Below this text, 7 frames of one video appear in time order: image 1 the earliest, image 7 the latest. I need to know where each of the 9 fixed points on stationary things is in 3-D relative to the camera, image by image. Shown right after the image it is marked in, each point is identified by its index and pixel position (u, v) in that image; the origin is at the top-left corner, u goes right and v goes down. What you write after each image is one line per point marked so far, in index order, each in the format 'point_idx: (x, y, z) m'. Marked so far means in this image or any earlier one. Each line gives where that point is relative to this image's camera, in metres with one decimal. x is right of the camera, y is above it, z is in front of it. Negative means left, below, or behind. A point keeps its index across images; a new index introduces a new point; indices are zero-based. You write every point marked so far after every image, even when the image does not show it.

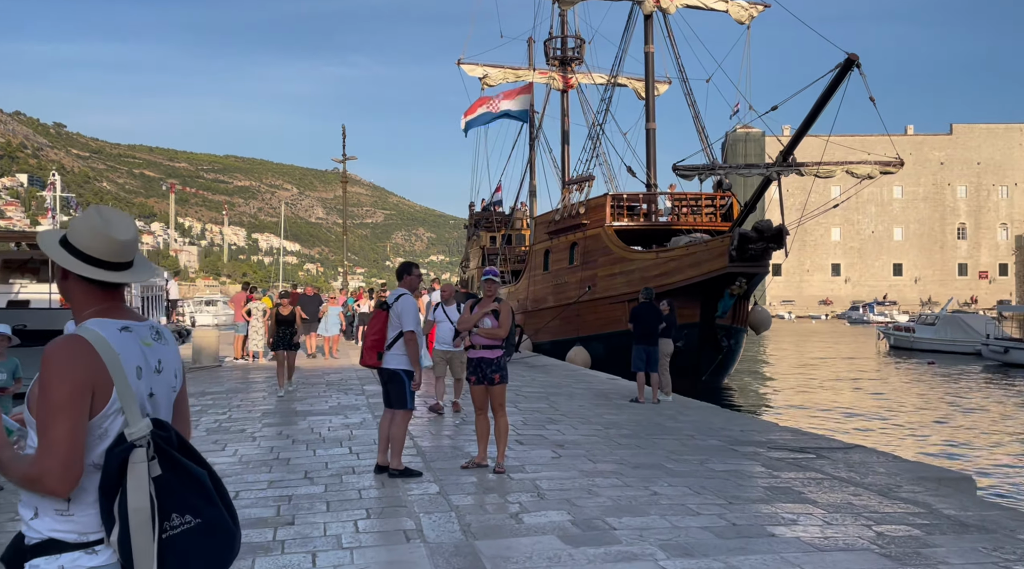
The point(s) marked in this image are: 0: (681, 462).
0: (+1.2, -1.3, +6.7) m
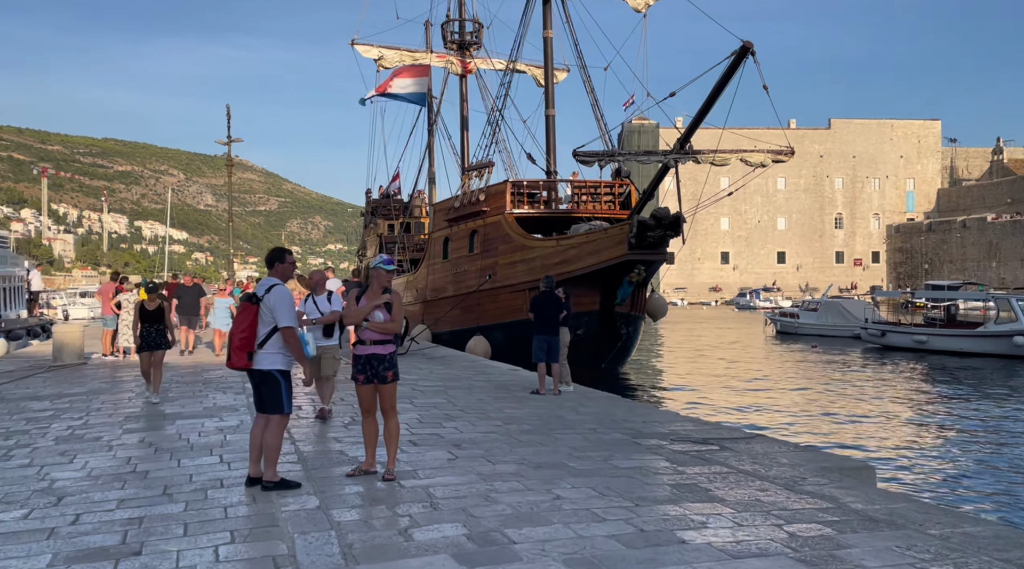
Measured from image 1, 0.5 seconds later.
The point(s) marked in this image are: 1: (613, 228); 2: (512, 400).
0: (+0.5, -1.2, +6.3) m
1: (+1.8, +1.0, +16.3) m
2: (0.0, -1.2, +9.4) m
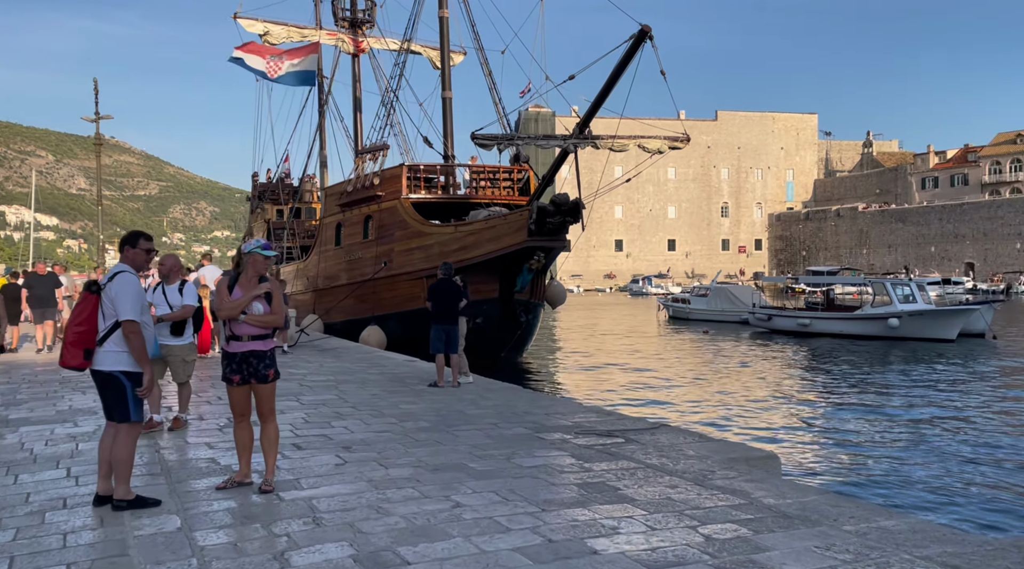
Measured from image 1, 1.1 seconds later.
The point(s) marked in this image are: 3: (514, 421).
0: (-0.2, -1.1, +5.9) m
1: (0.0, +1.2, +15.9) m
2: (-1.0, -1.1, +8.9) m
3: (0.0, -1.2, +7.6) m
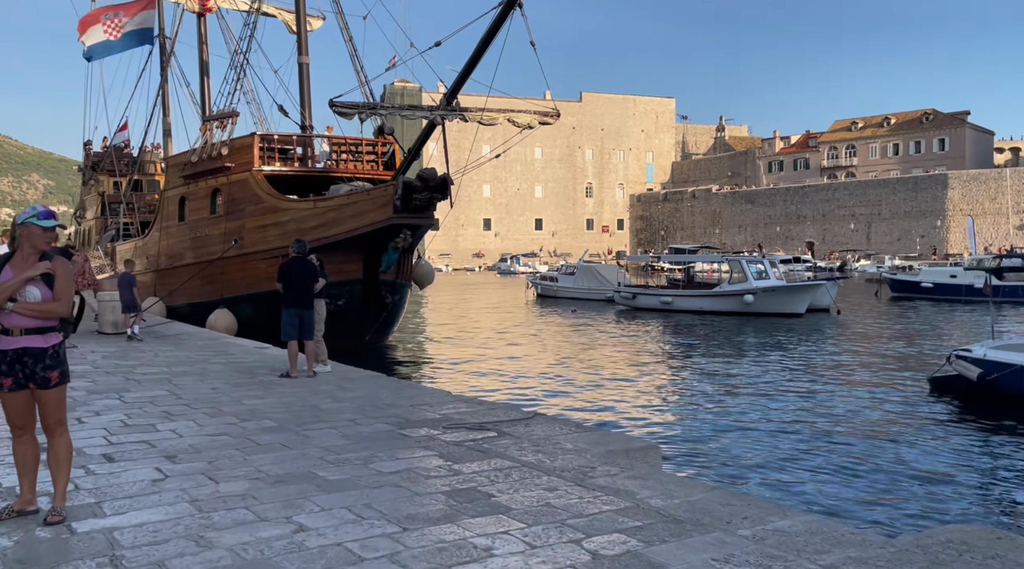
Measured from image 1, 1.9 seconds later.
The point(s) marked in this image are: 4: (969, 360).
0: (-1.0, -1.0, +5.1) m
1: (-2.3, +1.6, +15.0) m
2: (-2.3, -0.9, +8.0) m
3: (-1.0, -1.0, +6.9) m
4: (+7.3, -1.2, +14.6) m
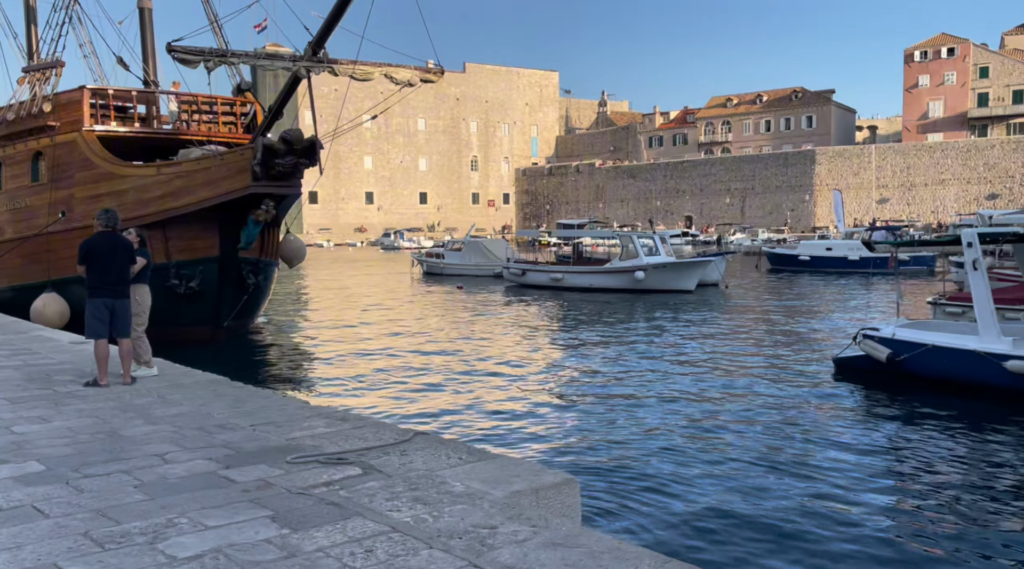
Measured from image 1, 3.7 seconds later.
0: (-1.5, -1.0, +3.4) m
1: (-4.0, +1.9, +12.9) m
2: (-3.1, -0.8, +6.0) m
3: (-1.8, -0.9, +5.1) m
4: (+5.5, -0.8, +13.8) m
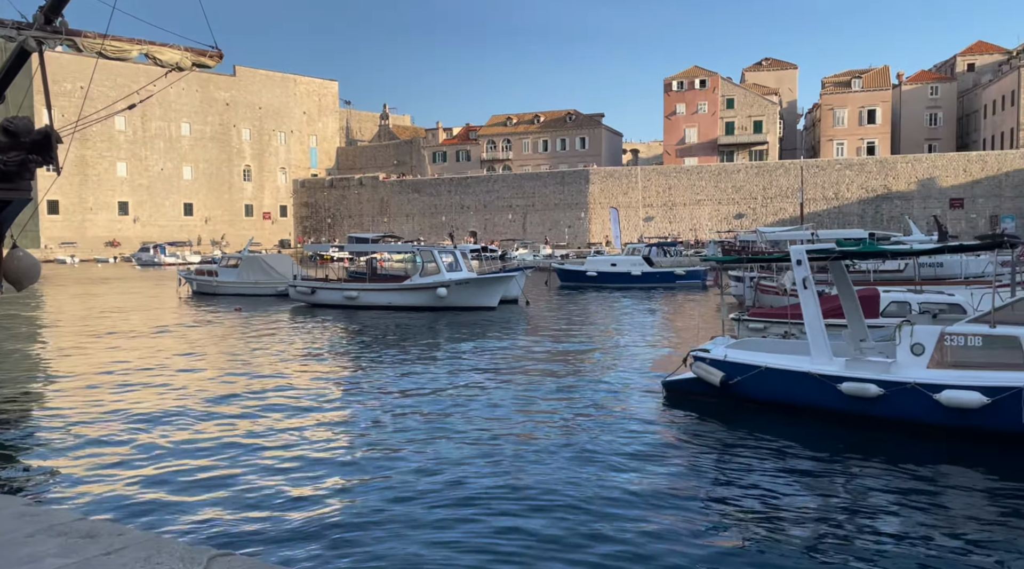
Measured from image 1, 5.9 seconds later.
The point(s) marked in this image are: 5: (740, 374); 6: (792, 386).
0: (-1.5, -1.1, +1.1) m
1: (-6.3, +1.5, +9.8) m
2: (-3.7, -1.0, +3.3) m
3: (-2.2, -1.1, +2.7) m
4: (+2.8, -1.1, +12.9) m
5: (+3.1, -1.3, +12.7) m
6: (+3.8, -1.4, +12.4) m
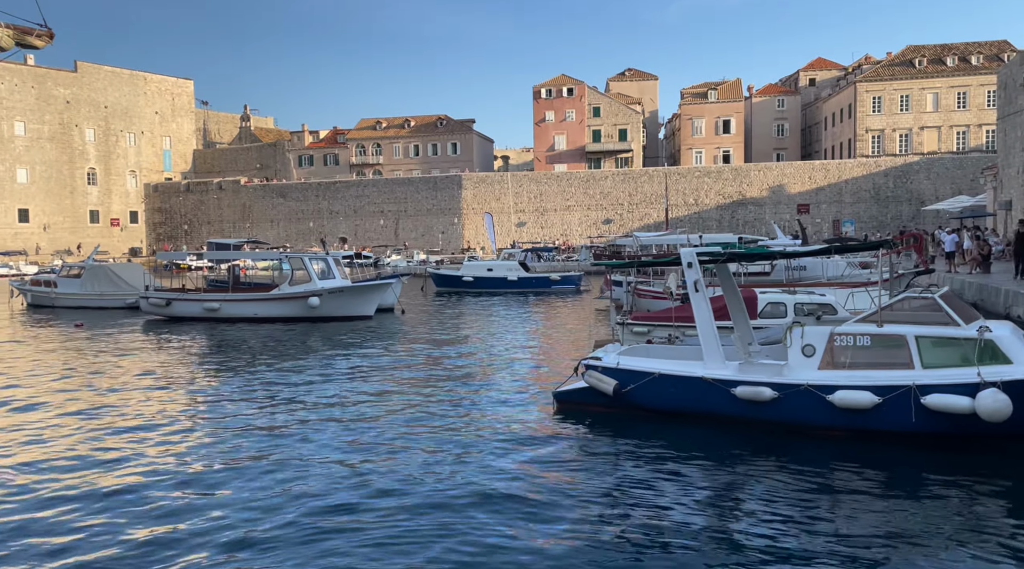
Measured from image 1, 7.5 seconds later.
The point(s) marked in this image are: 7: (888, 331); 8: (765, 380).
0: (-1.4, -1.1, -0.1) m
1: (-7.4, +1.4, +7.9) m
2: (-3.9, -1.0, +1.7) m
3: (-2.3, -1.1, +1.4) m
4: (+1.2, -1.1, +12.2) m
5: (+1.6, -1.3, +12.0) m
6: (+2.3, -1.4, +11.8) m
7: (+4.5, -0.5, +10.7) m
8: (+3.3, -1.2, +11.3) m
